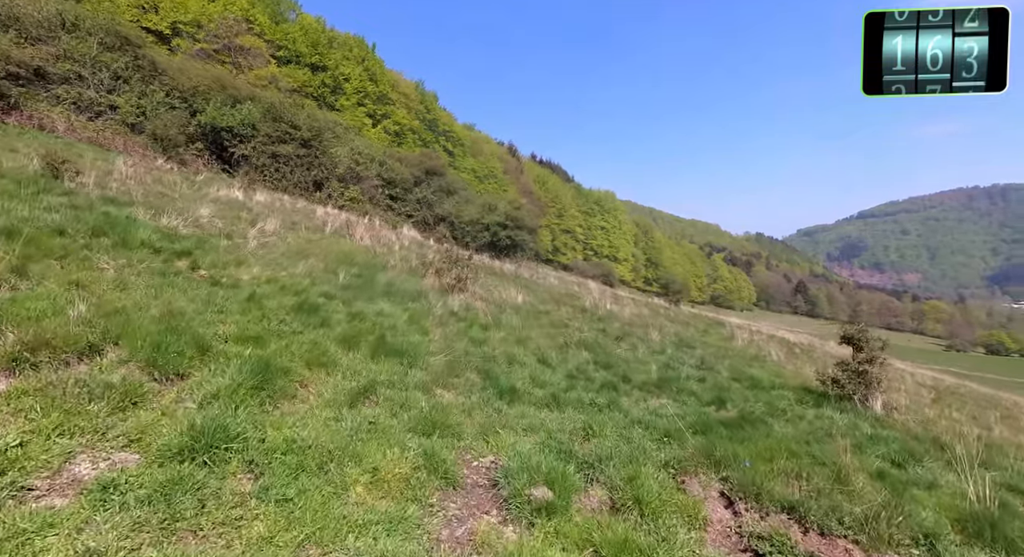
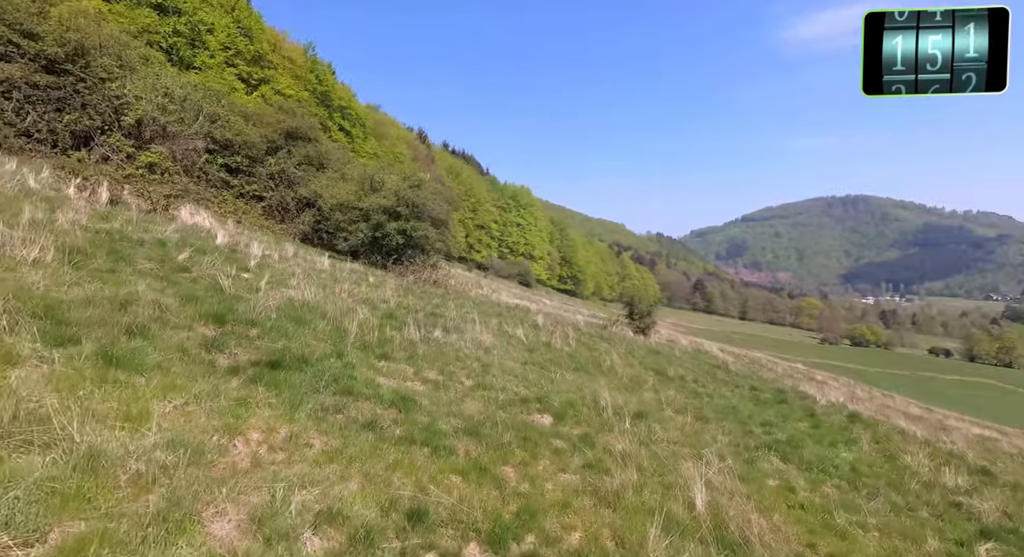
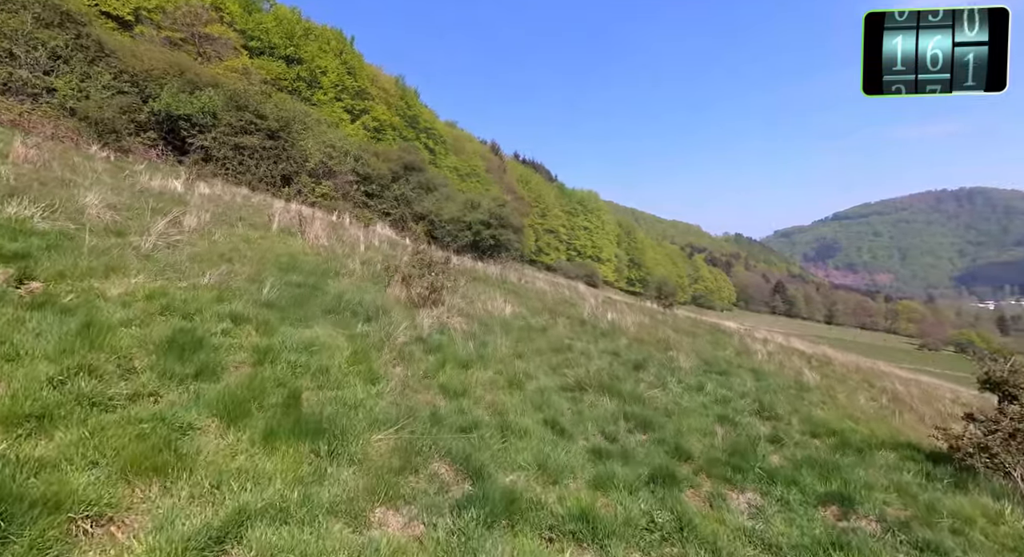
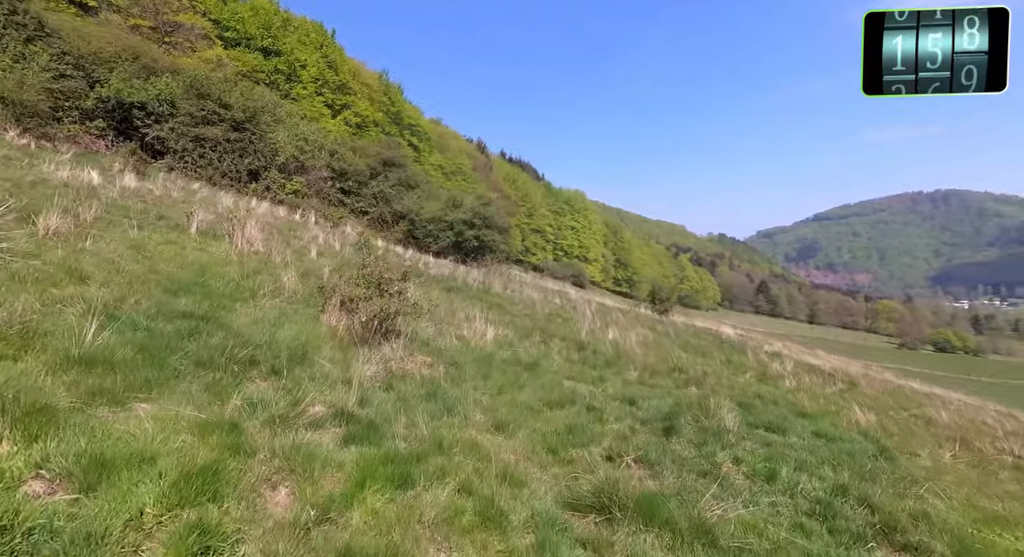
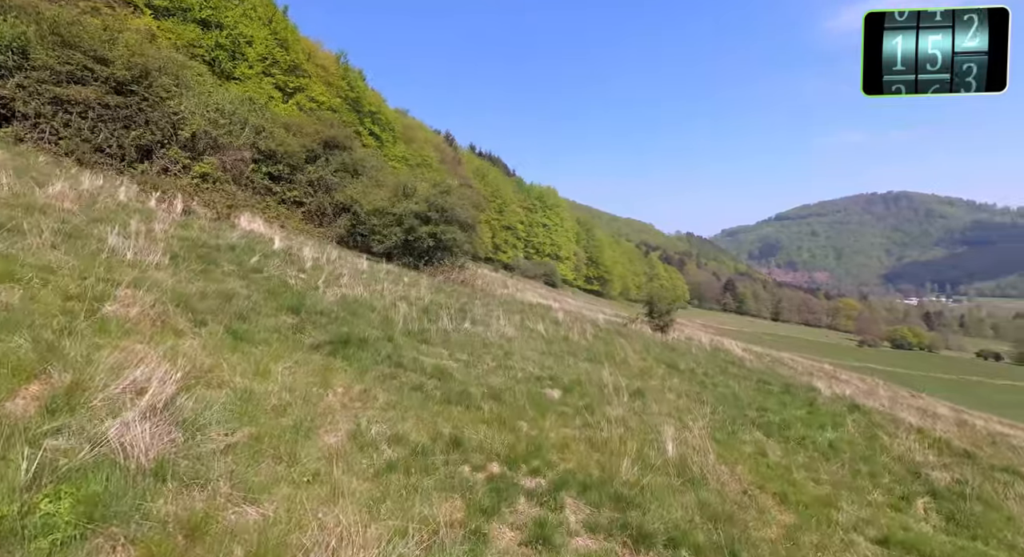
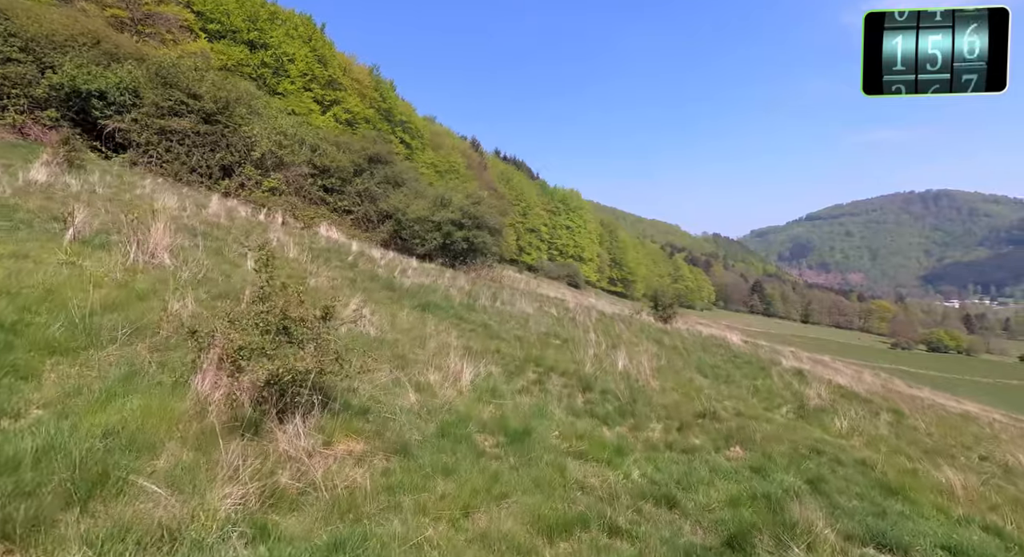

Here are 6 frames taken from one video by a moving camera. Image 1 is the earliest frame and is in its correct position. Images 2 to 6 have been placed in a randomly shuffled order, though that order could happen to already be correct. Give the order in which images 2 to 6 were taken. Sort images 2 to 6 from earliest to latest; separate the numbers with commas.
3, 4, 6, 5, 2
